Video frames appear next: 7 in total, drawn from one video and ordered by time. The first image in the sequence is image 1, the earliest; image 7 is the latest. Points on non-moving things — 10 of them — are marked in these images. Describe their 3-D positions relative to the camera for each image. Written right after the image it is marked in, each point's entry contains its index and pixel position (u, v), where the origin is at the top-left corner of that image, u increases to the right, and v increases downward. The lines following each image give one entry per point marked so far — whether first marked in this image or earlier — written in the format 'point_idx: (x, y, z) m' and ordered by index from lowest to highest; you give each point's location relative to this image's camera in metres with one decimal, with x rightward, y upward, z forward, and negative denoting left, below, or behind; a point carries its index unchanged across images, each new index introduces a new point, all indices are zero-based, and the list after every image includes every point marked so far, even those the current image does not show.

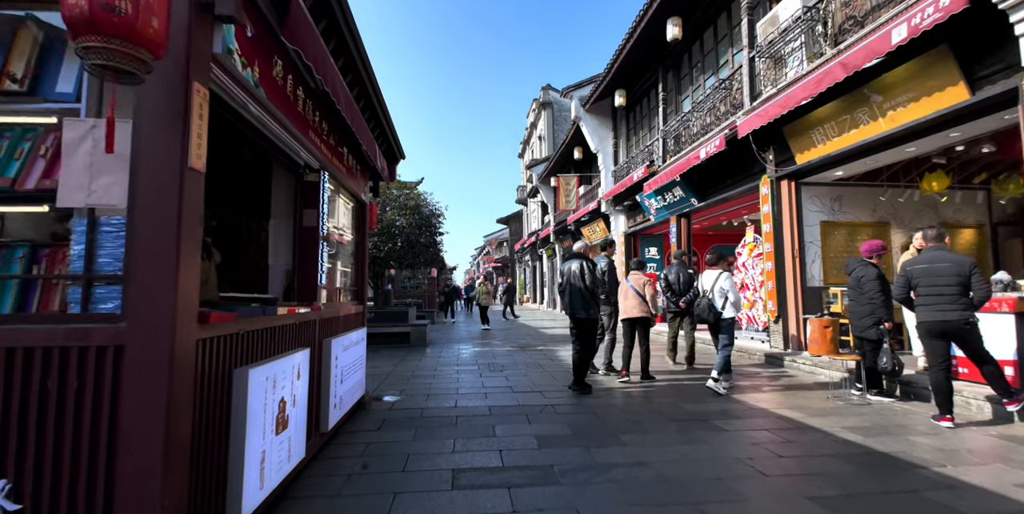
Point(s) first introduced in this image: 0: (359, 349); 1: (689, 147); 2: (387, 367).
0: (-1.3, -0.8, +4.0) m
1: (+3.5, +2.2, +9.8) m
2: (-1.8, -1.5, +6.9) m
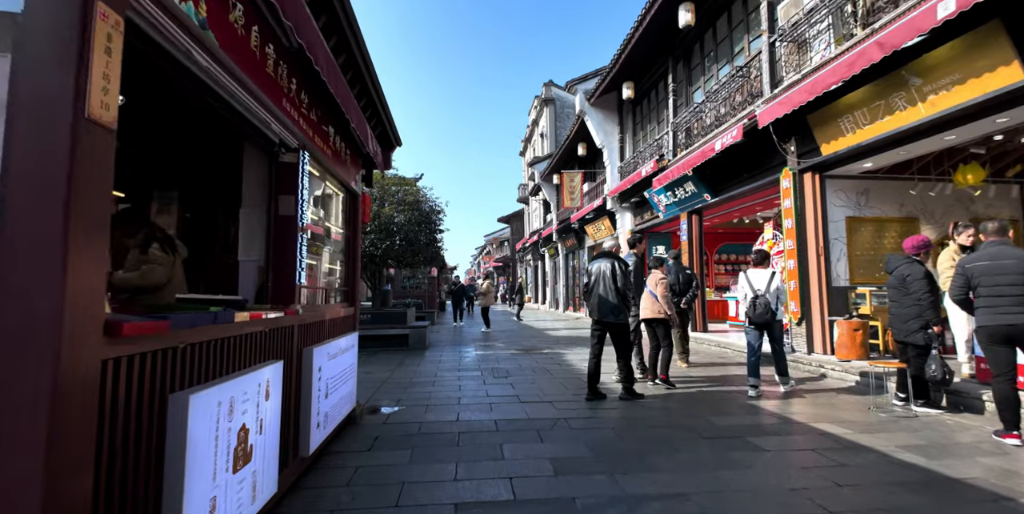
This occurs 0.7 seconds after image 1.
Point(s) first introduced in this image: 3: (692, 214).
0: (-1.2, -0.7, +3.6) m
1: (+3.6, +2.2, +9.3) m
2: (-1.7, -1.5, +6.5) m
3: (+3.7, +0.9, +10.2) m
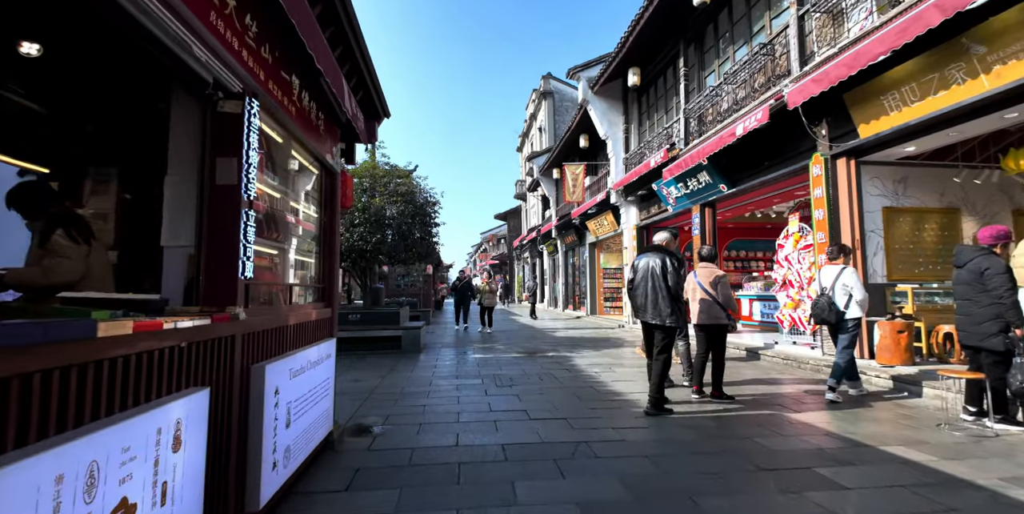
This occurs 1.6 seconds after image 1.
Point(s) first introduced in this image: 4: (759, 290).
0: (-1.1, -0.7, +2.8) m
1: (+3.6, +2.3, +8.7) m
2: (-1.6, -1.4, +5.7) m
3: (+3.7, +1.0, +9.6) m
4: (+5.1, -0.7, +10.3) m
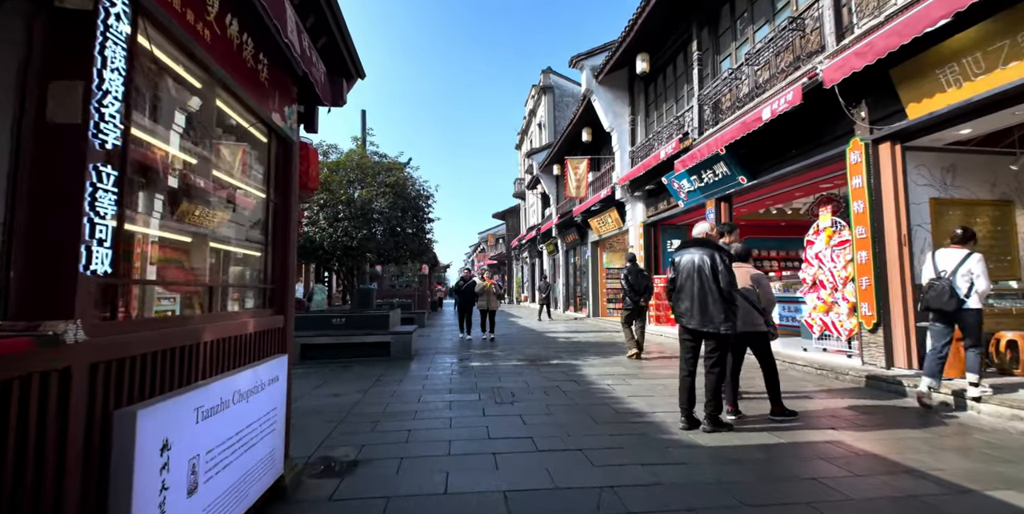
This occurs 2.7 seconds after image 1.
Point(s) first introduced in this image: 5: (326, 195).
0: (-1.1, -0.6, +2.1) m
1: (+3.6, +2.3, +7.9) m
2: (-1.6, -1.4, +5.0) m
3: (+3.7, +1.0, +8.8) m
4: (+5.1, -0.6, +9.6) m
5: (-2.8, +0.9, +7.3) m
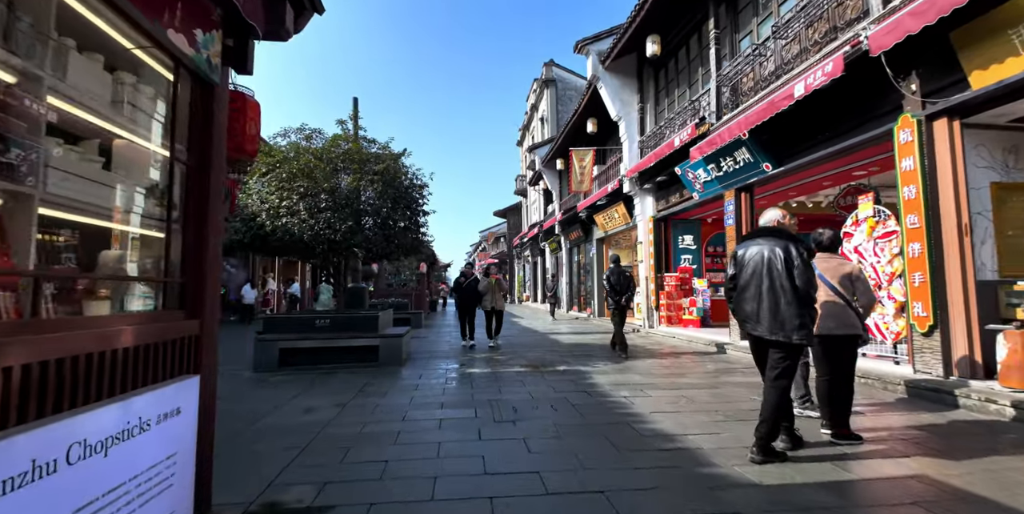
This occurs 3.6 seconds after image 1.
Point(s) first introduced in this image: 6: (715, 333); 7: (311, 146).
0: (-1.1, -0.6, +1.4) m
1: (+3.6, +2.4, +7.2) m
2: (-1.6, -1.3, +4.3) m
3: (+3.8, +1.1, +8.1) m
4: (+5.2, -0.6, +8.8) m
5: (-2.7, +1.0, +6.5) m
6: (+3.7, -1.4, +9.0) m
7: (-2.8, +1.6, +6.9) m
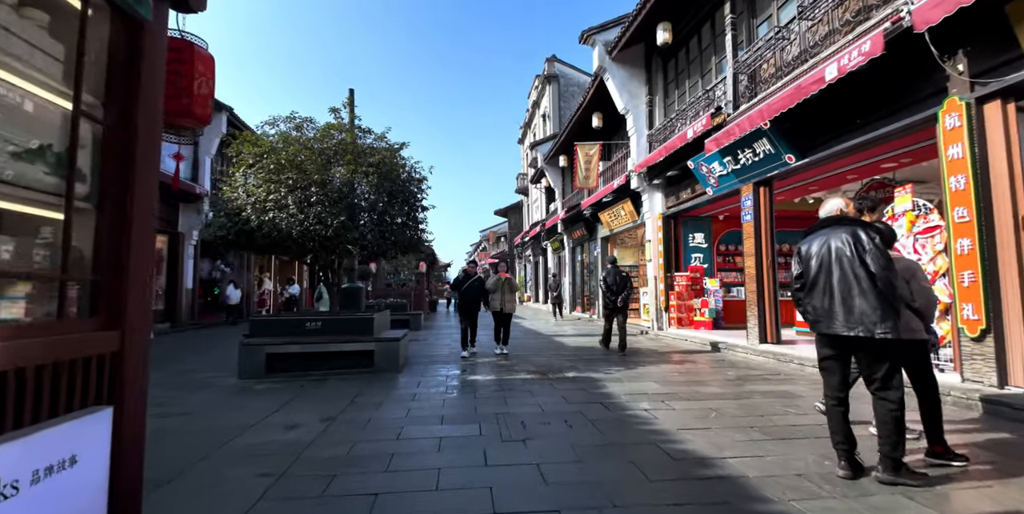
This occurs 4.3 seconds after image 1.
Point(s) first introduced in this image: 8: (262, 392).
0: (-1.0, -0.5, +0.9) m
1: (+3.7, +2.4, +6.7) m
2: (-1.5, -1.3, +3.8) m
3: (+3.8, +1.1, +7.6) m
4: (+5.2, -0.5, +8.4) m
5: (-2.7, +1.0, +6.1) m
6: (+3.8, -1.4, +8.5) m
7: (-2.8, +1.6, +6.4) m
8: (-2.7, -1.4, +5.3) m
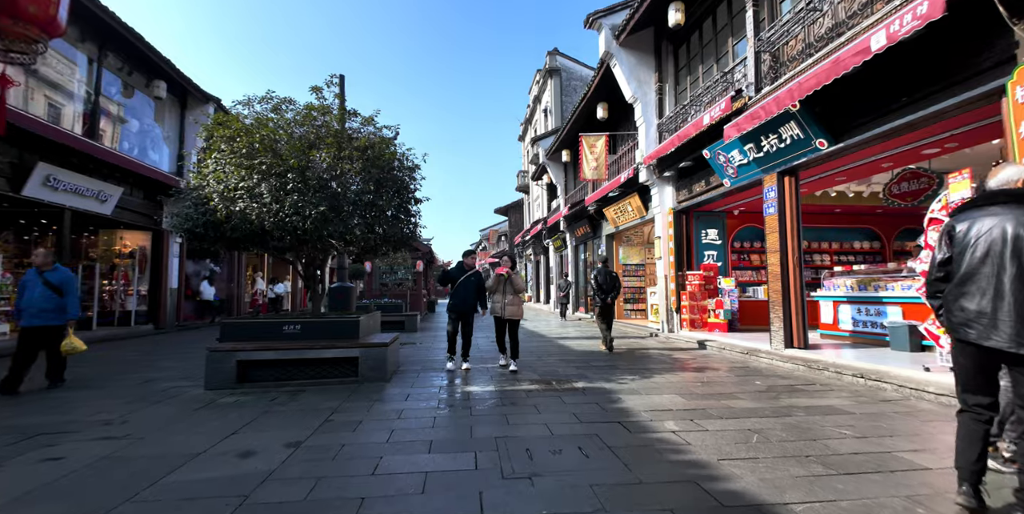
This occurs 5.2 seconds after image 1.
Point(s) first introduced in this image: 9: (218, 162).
0: (-1.0, -0.5, +0.3) m
1: (+3.7, +2.5, +6.1) m
2: (-1.5, -1.2, +3.2) m
3: (+3.8, +1.2, +7.0) m
4: (+5.3, -0.5, +7.7) m
5: (-2.6, +1.1, +5.4) m
6: (+3.8, -1.3, +7.9) m
7: (-2.7, +1.6, +5.8) m
8: (-2.7, -1.4, +4.6) m
9: (-3.3, +1.1, +5.6) m
